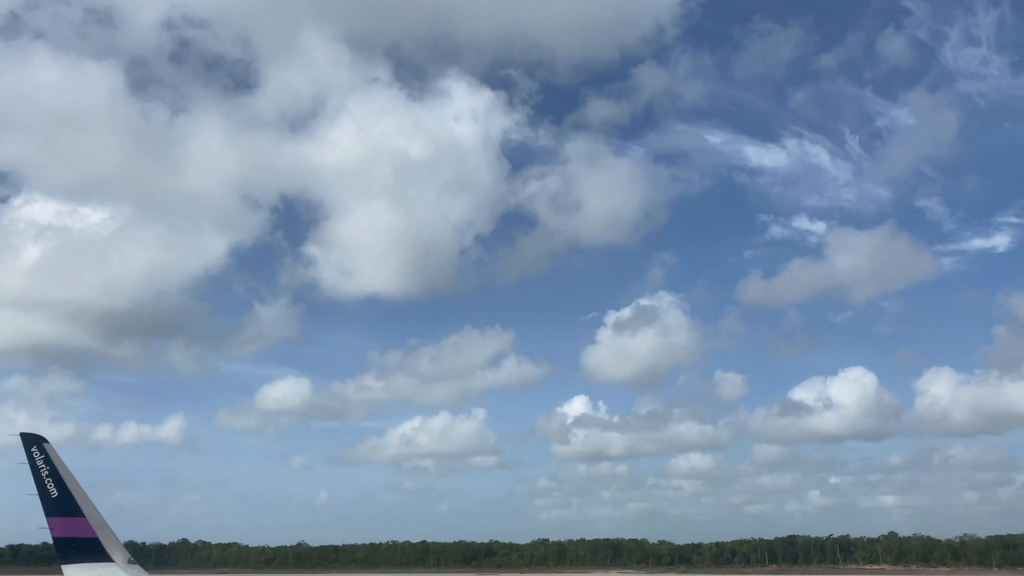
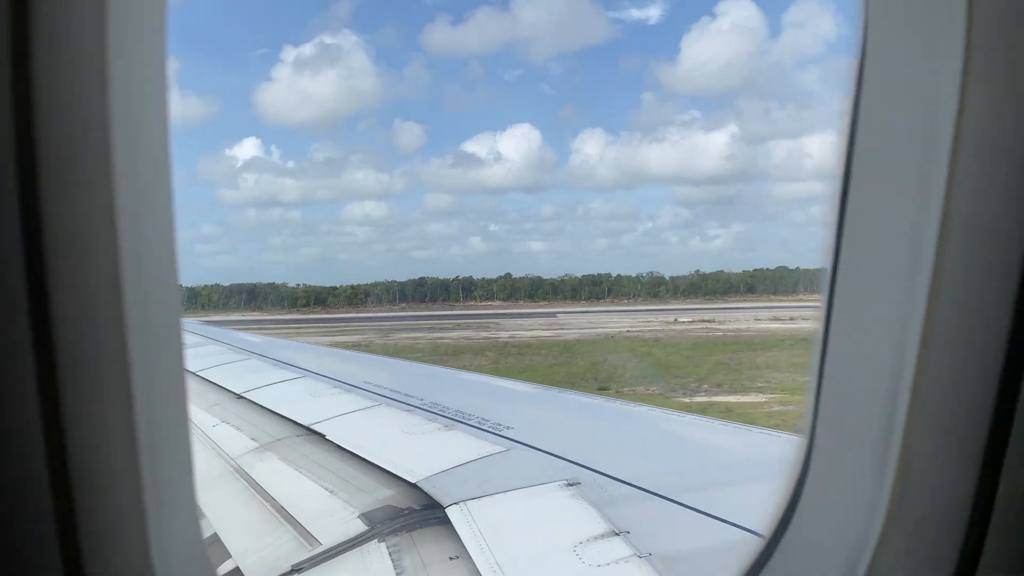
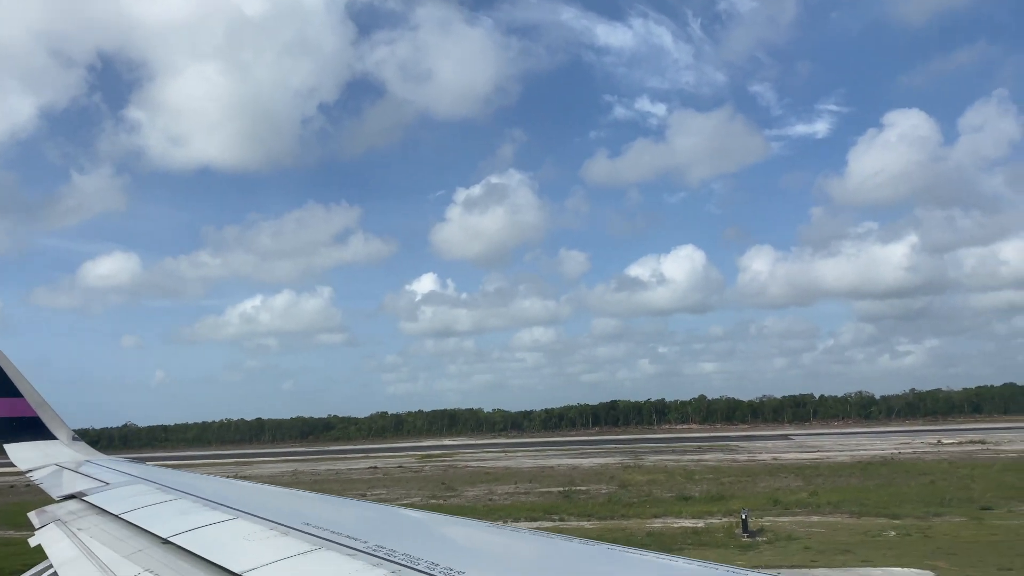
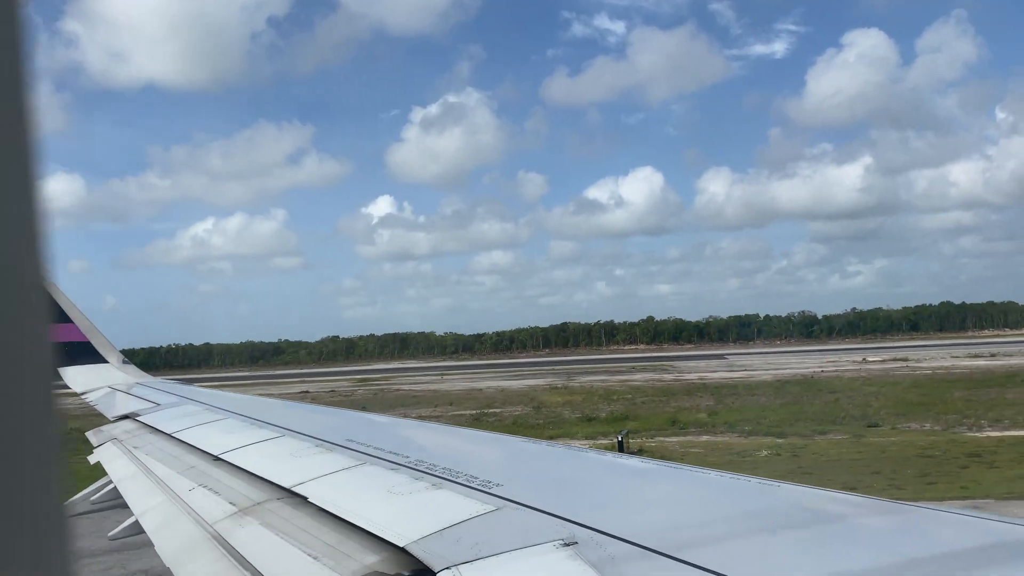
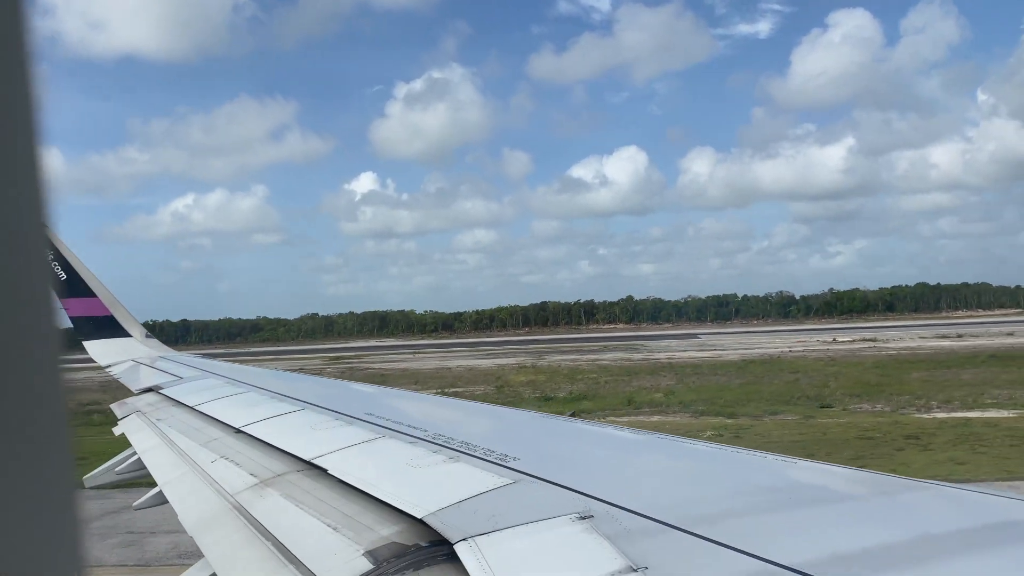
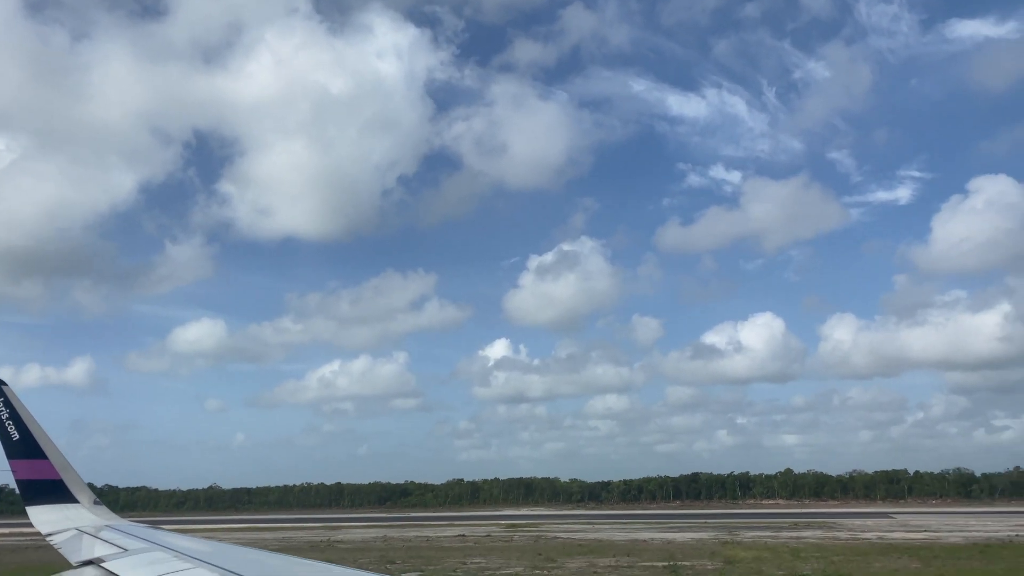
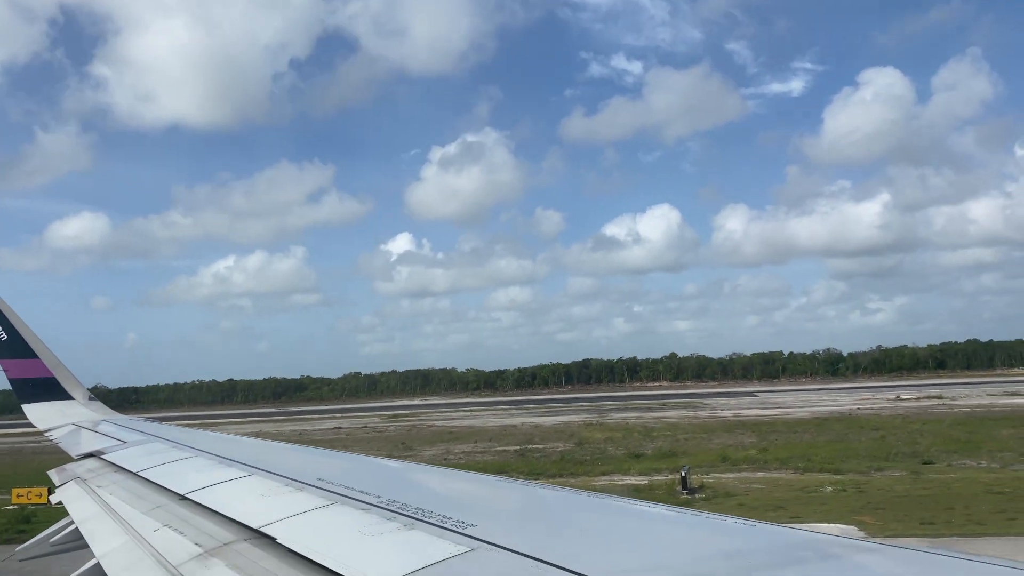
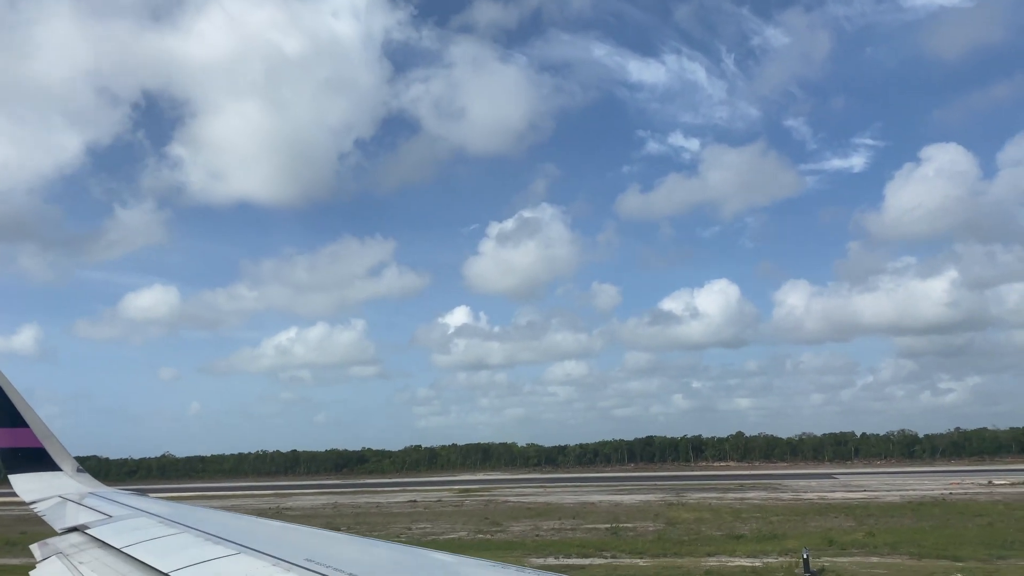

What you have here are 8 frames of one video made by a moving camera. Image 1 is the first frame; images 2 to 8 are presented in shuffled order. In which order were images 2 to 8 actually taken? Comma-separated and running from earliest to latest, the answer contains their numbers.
6, 8, 3, 7, 4, 5, 2
